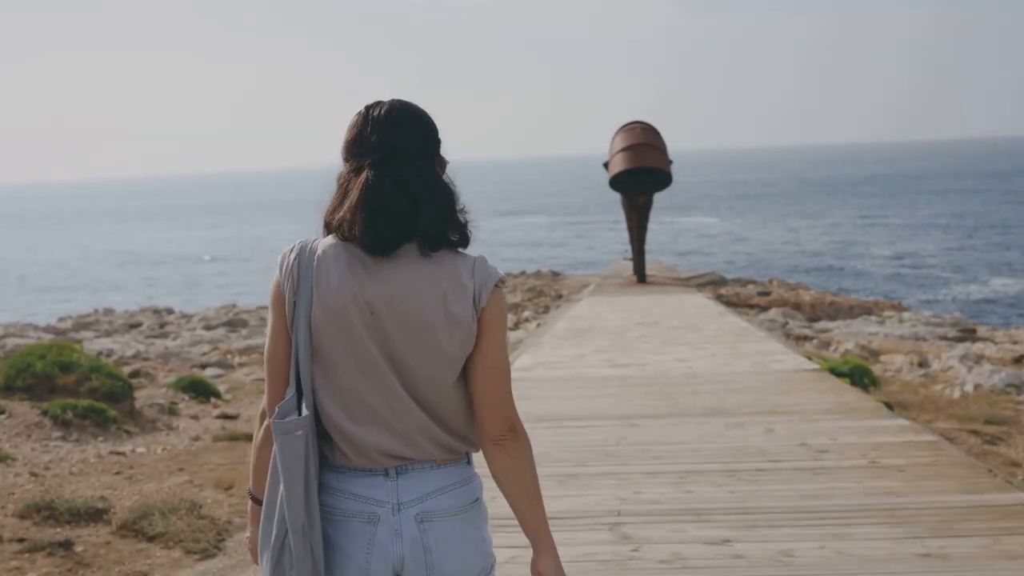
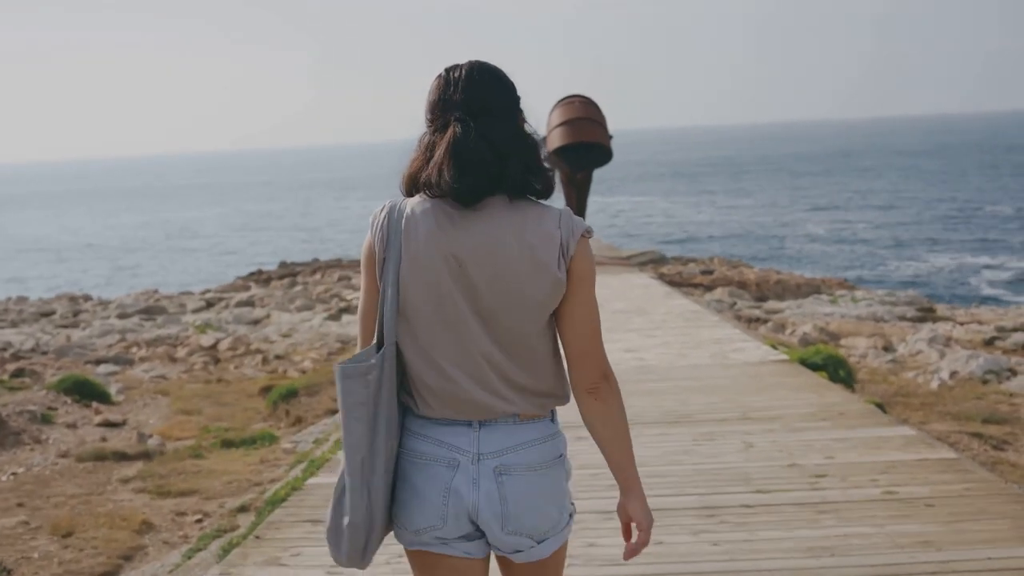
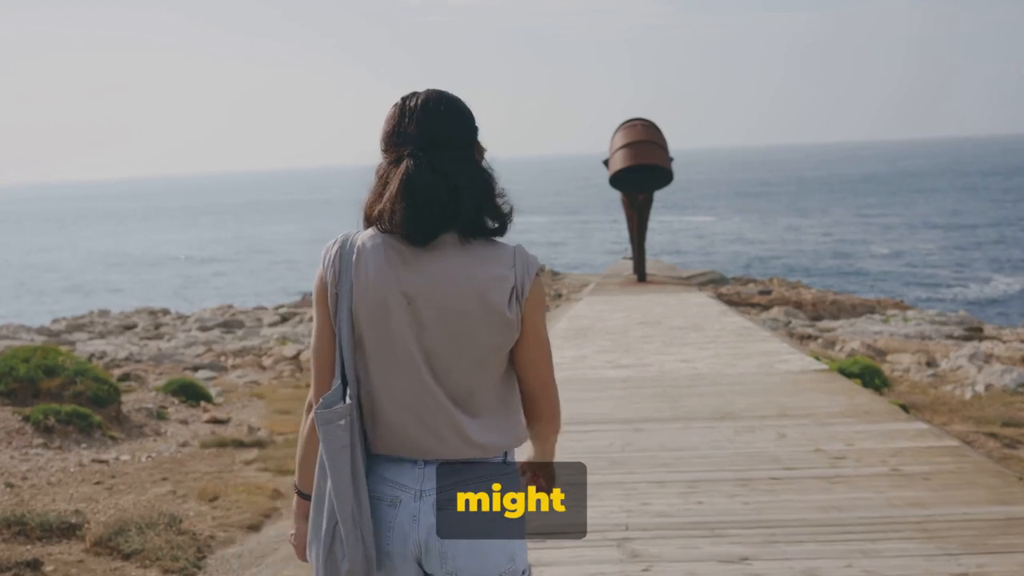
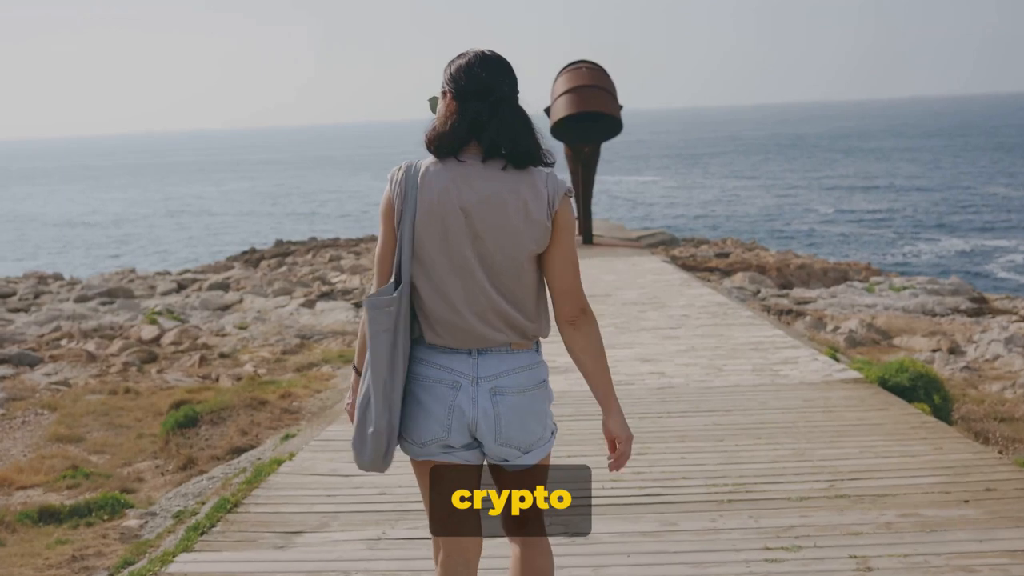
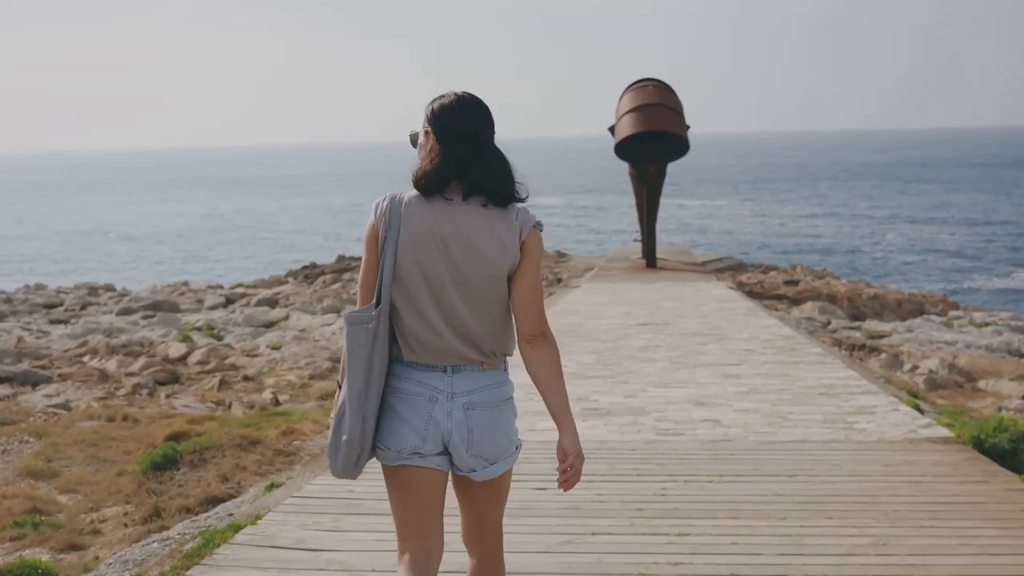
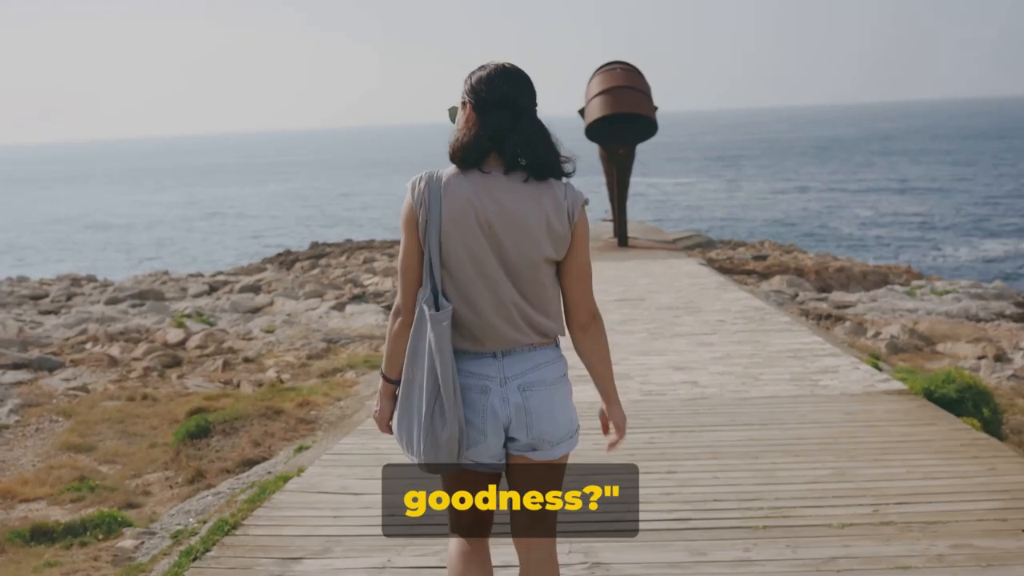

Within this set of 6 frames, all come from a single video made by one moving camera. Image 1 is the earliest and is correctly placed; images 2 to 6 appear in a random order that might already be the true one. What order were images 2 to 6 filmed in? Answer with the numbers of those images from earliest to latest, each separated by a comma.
3, 2, 4, 6, 5
